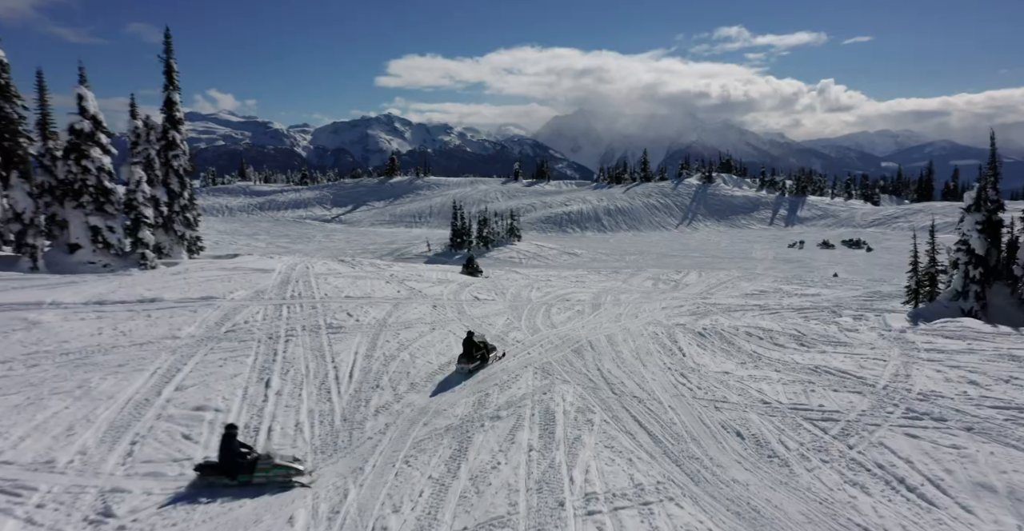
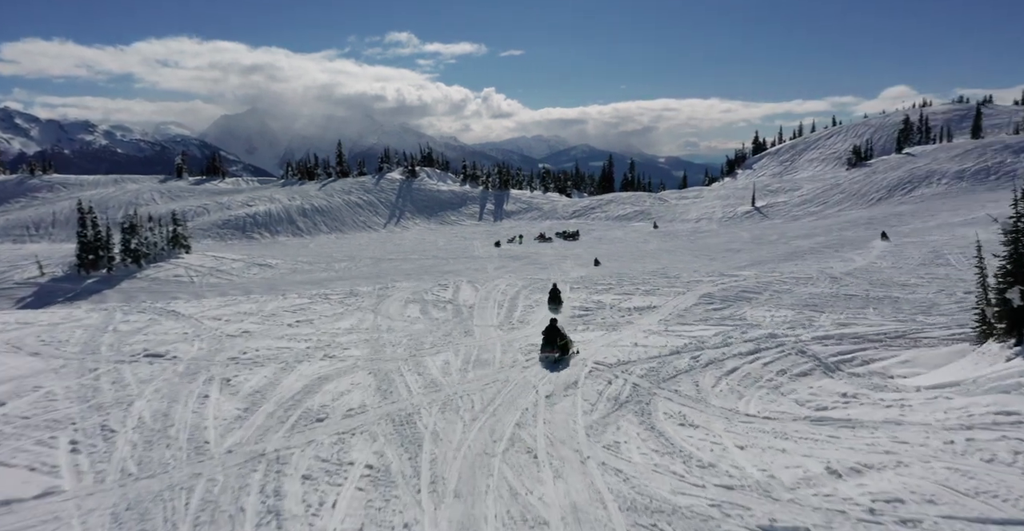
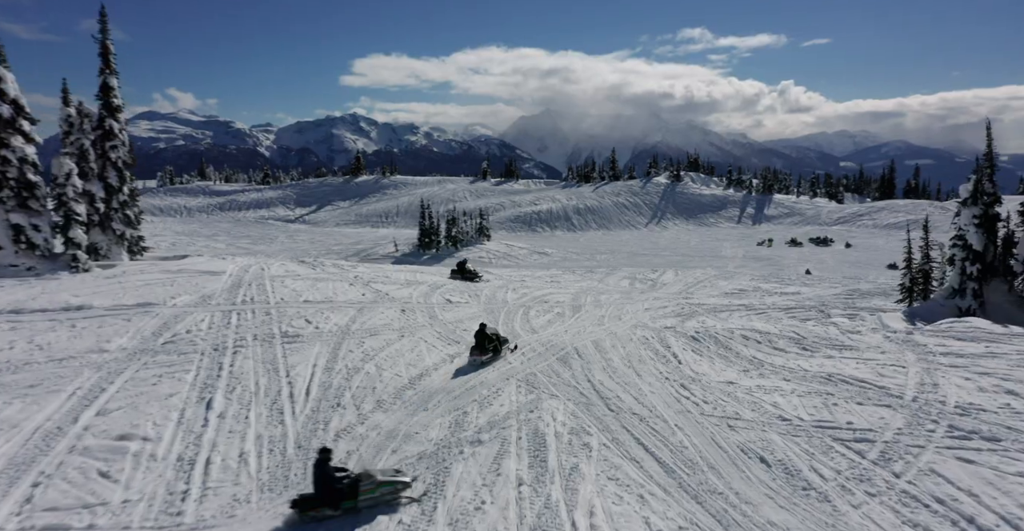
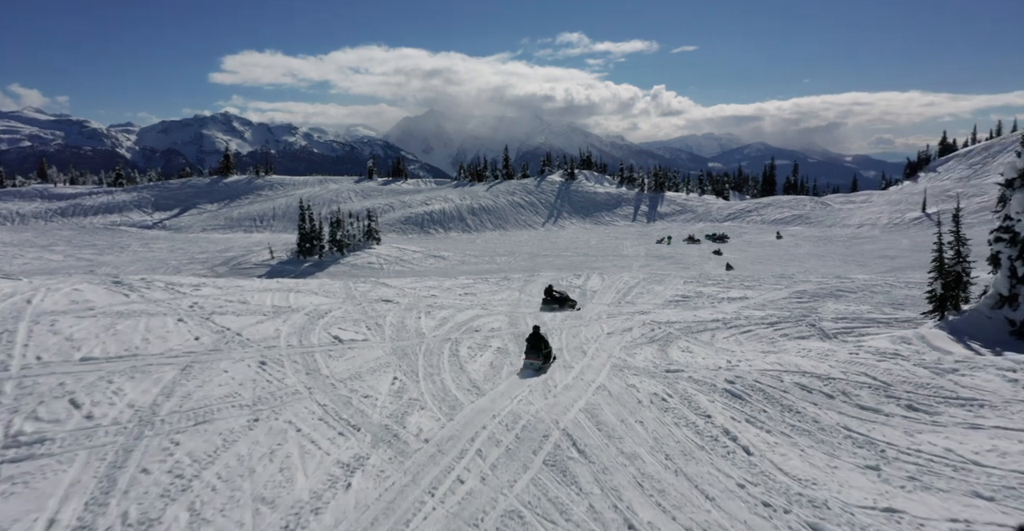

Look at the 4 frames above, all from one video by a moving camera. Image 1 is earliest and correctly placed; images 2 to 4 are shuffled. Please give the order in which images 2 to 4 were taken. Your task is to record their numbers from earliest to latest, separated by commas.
3, 4, 2
